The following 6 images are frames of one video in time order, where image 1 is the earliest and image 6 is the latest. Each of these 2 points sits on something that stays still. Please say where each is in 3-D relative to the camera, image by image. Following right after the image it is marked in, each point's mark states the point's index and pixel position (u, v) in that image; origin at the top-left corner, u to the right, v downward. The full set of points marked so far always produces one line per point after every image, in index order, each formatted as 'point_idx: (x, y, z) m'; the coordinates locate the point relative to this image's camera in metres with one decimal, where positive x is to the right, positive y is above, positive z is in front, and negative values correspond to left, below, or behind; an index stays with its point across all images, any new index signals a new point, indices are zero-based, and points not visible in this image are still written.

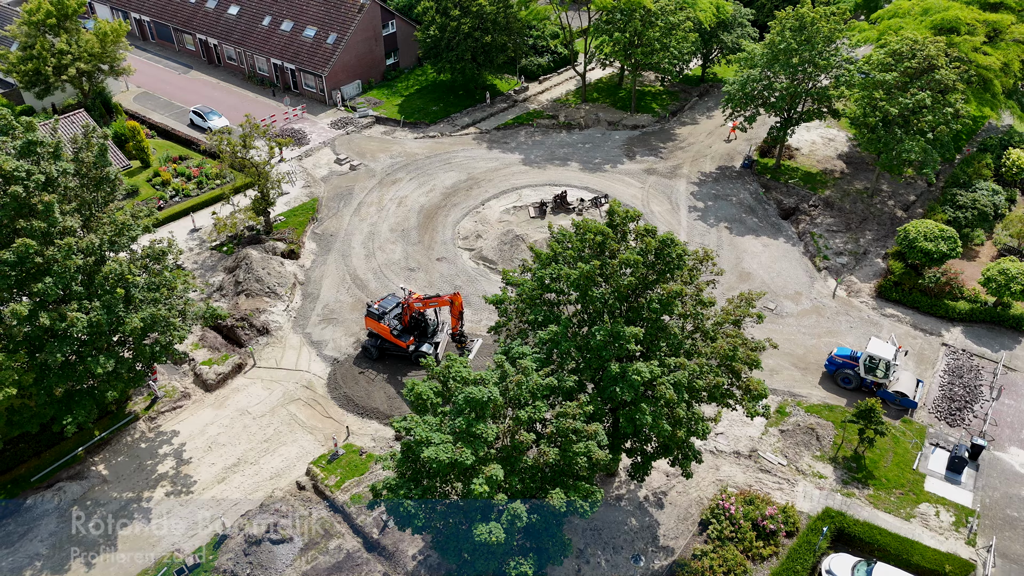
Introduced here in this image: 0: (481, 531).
0: (-0.7, -6.2, +17.4) m
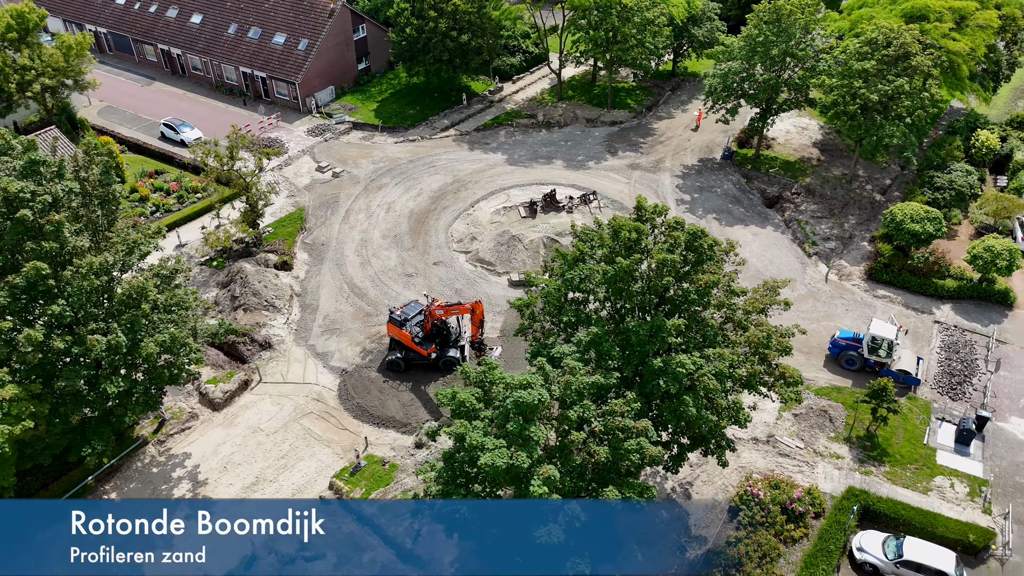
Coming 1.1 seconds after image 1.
0: (+0.8, -6.2, +17.3) m
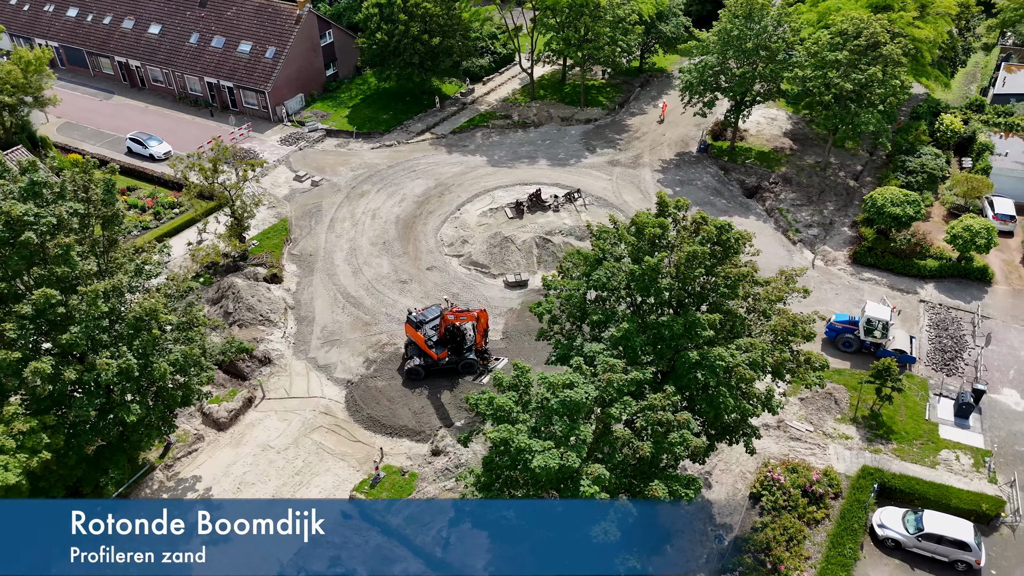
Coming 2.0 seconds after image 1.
0: (+2.2, -6.1, +17.3) m
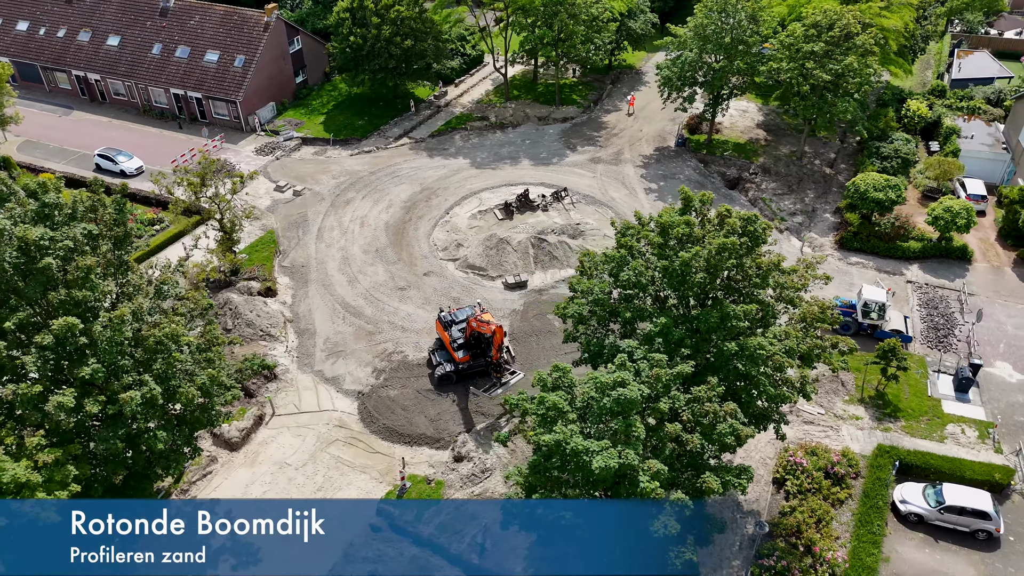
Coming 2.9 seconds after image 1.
0: (+3.7, -6.1, +17.4) m
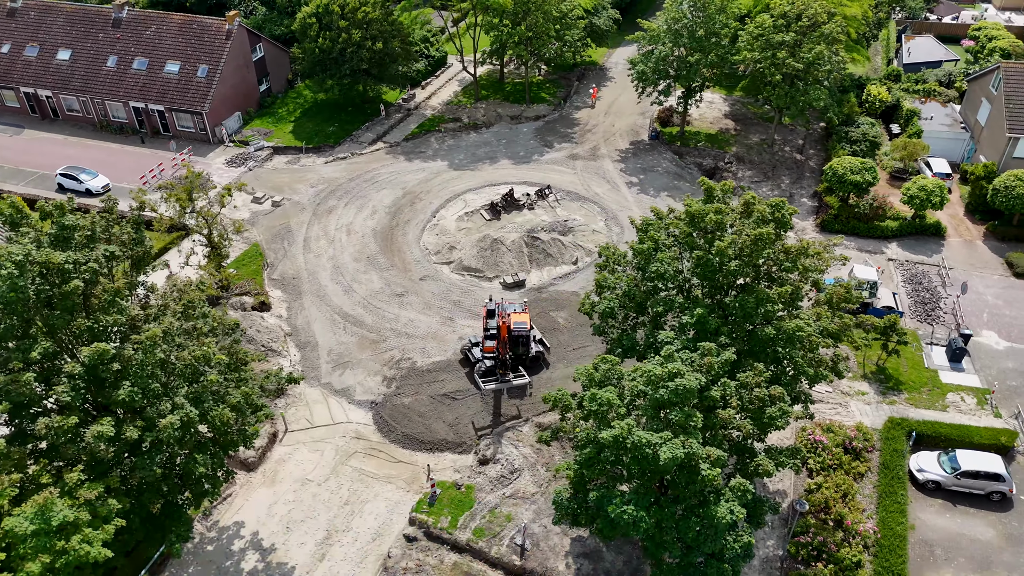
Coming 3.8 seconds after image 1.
0: (+5.4, -5.8, +17.7) m
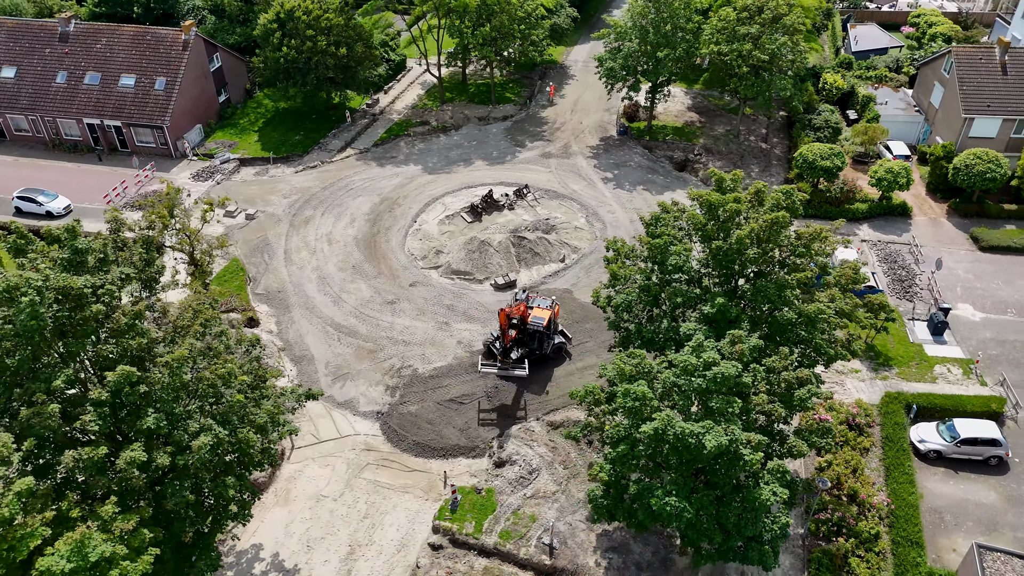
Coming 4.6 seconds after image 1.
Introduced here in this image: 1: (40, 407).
0: (+6.6, -5.5, +18.1) m
1: (-11.4, -2.9, +16.6) m
